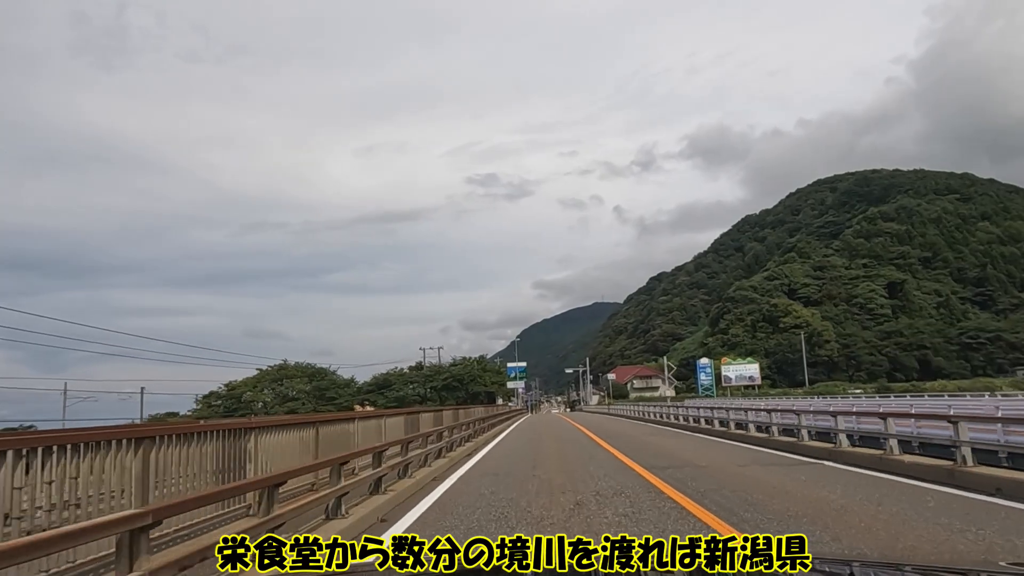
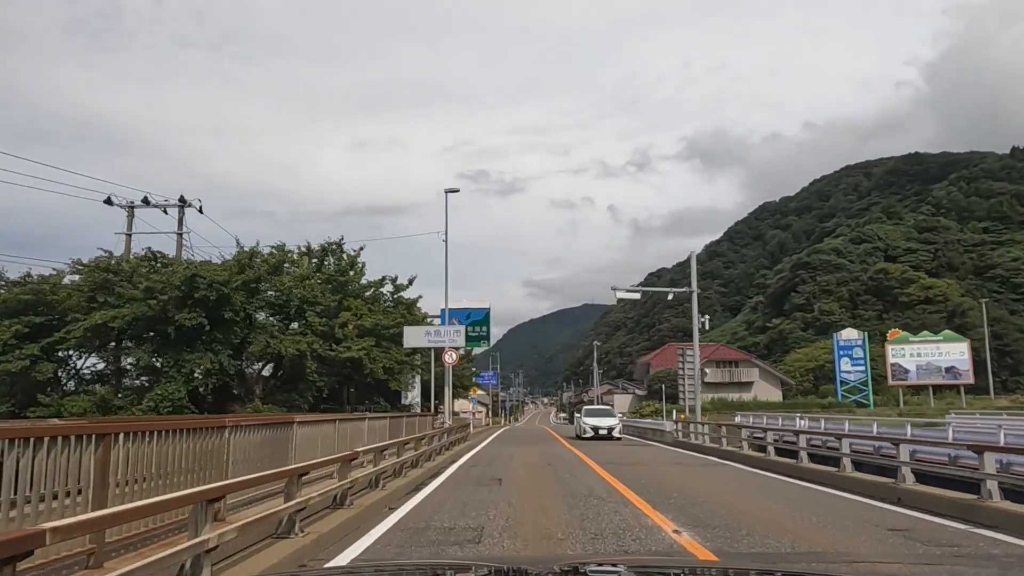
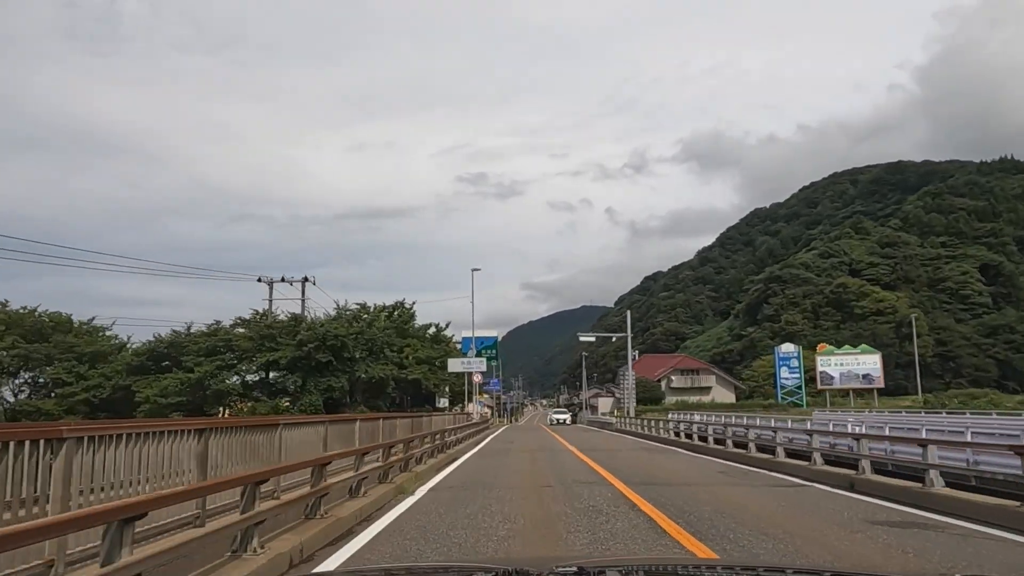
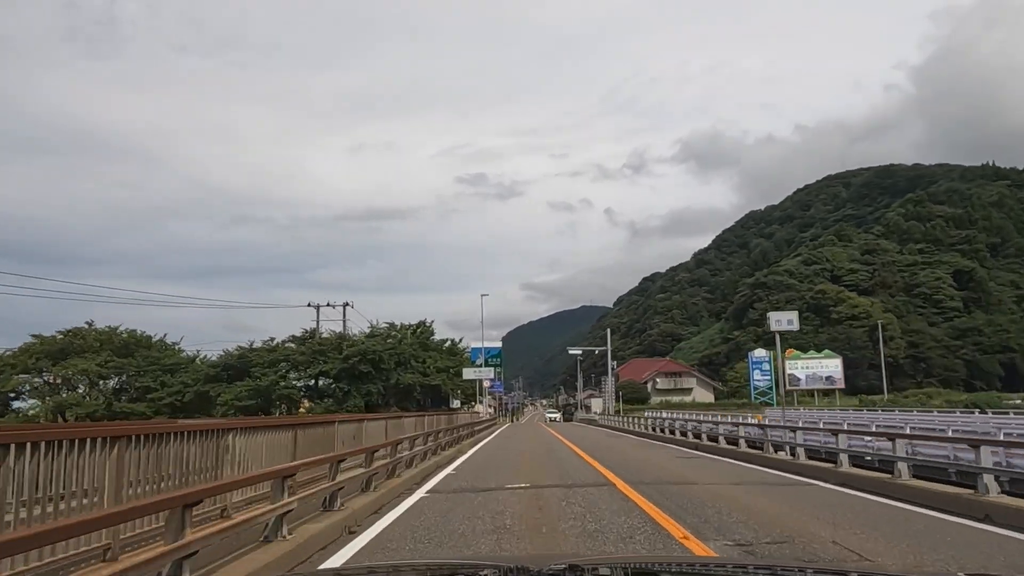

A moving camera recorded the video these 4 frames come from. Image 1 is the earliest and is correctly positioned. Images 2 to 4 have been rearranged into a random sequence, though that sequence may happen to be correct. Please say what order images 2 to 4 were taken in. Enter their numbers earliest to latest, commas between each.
4, 3, 2
